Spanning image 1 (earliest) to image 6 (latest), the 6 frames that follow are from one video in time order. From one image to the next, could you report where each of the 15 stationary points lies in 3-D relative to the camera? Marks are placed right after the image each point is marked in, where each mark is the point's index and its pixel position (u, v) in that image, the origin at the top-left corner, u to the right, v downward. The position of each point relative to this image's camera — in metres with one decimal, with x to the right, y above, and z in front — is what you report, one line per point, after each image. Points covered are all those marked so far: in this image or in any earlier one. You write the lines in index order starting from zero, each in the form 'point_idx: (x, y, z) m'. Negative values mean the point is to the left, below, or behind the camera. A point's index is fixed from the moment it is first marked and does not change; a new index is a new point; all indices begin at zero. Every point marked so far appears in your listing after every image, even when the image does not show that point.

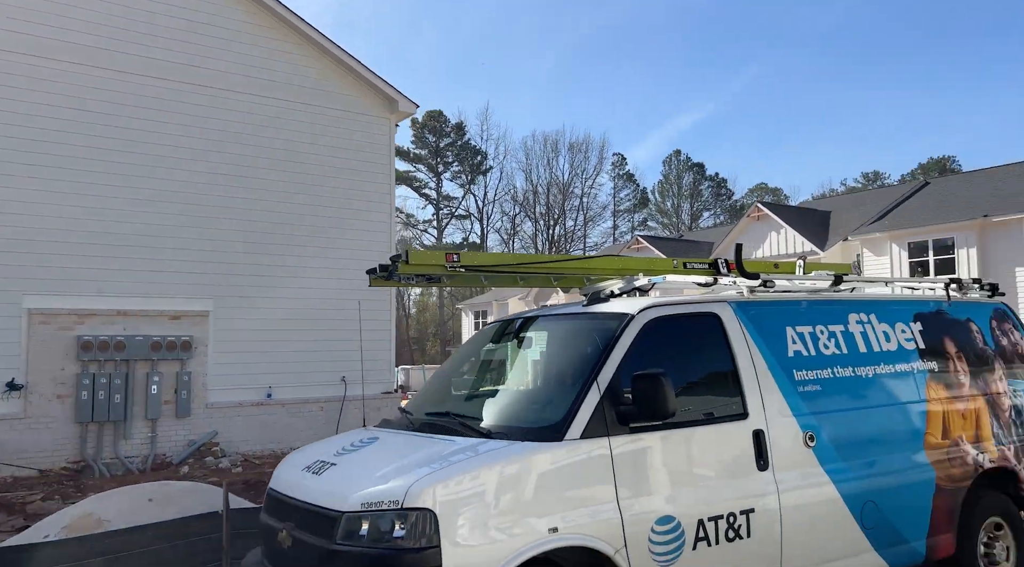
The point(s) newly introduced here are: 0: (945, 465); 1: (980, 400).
0: (+1.2, -0.5, +2.4) m
1: (+1.4, -0.3, +2.5) m
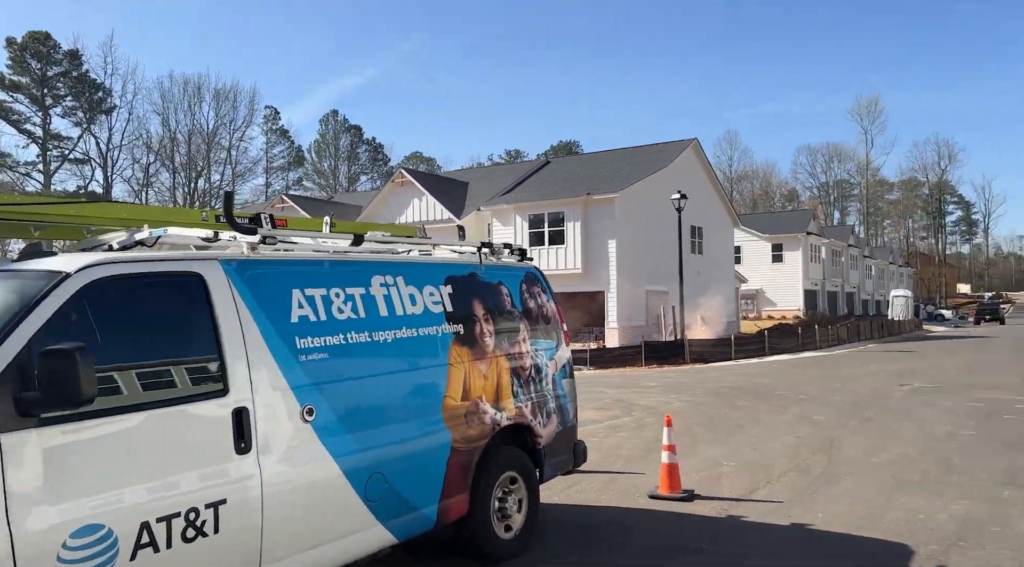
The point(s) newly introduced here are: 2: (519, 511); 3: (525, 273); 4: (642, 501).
0: (-0.1, -0.4, +2.4) m
1: (0.0, -0.2, +2.6) m
2: (0.0, -0.7, +2.8) m
3: (0.0, 0.0, +3.0) m
4: (+0.6, -1.0, +4.0) m
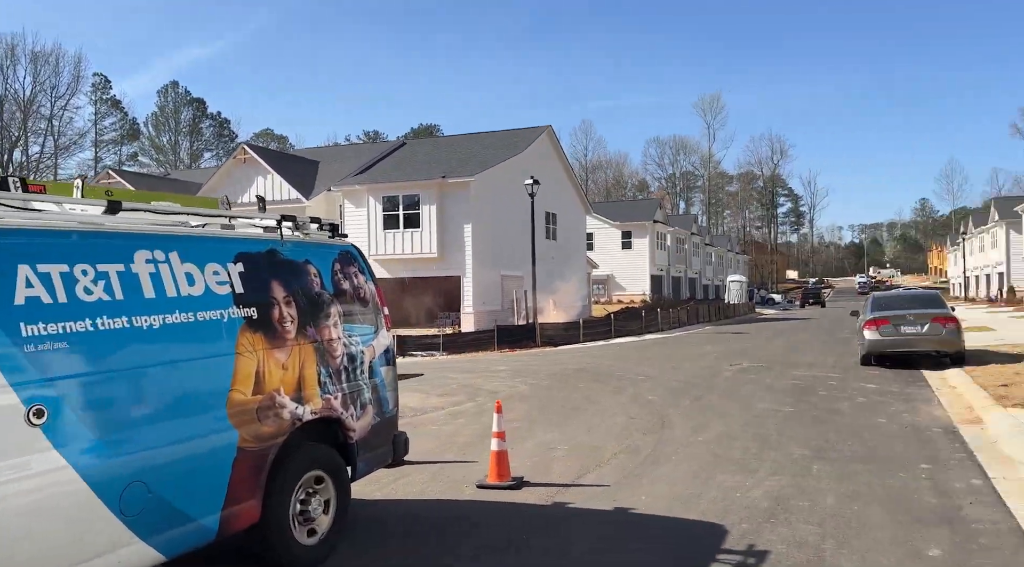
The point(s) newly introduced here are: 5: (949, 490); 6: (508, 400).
0: (-0.7, -0.4, +2.2) m
1: (-0.6, -0.2, +2.4) m
2: (-0.6, -0.7, +2.5) m
3: (-0.6, +0.1, +2.8) m
4: (-0.2, -1.0, +3.9) m
5: (+2.8, -1.4, +5.5) m
6: (0.0, -1.2, +8.5) m
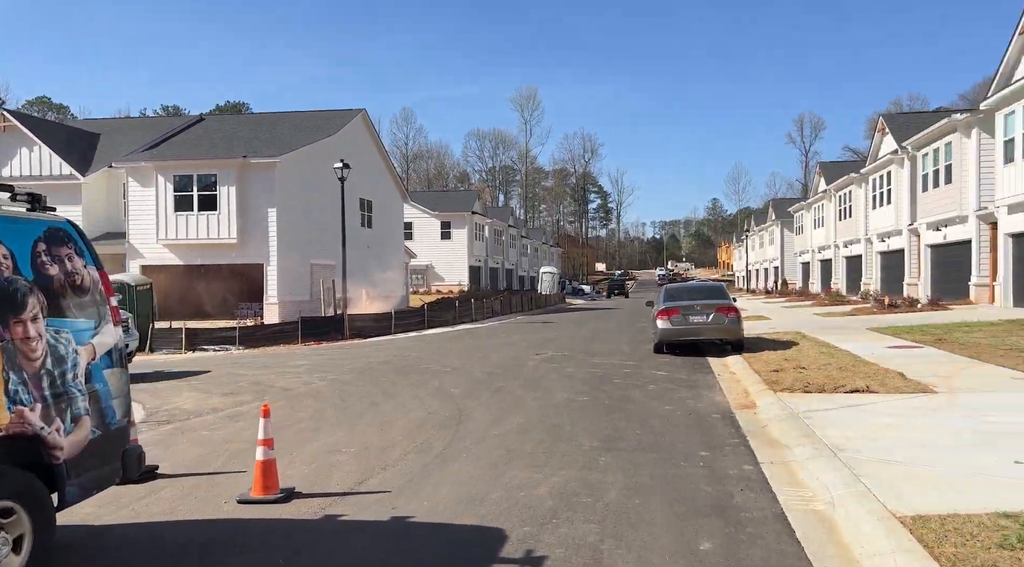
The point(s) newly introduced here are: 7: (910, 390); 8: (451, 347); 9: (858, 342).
0: (-1.2, -0.3, +1.7) m
1: (-1.2, -0.2, +1.9) m
2: (-1.2, -0.7, +2.1) m
3: (-1.3, +0.1, +2.3) m
4: (-1.2, -0.9, +3.5) m
5: (+1.4, -1.3, +5.7) m
6: (-2.0, -1.1, +8.0) m
7: (+6.0, -1.6, +12.9) m
8: (-1.1, -1.1, +14.9) m
9: (+8.1, -1.3, +20.0) m
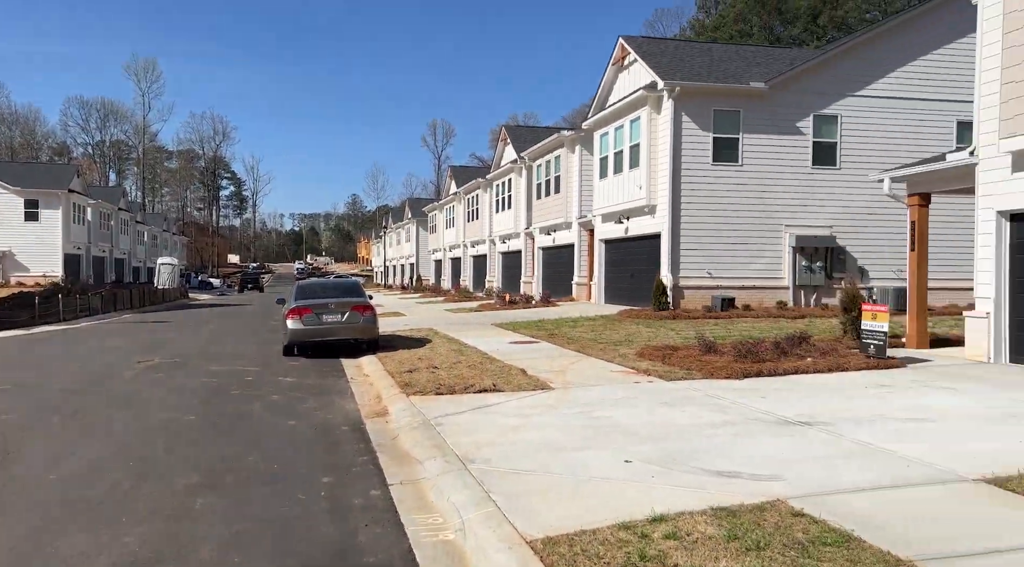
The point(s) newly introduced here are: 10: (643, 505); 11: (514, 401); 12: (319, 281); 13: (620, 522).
0: (-1.7, -0.3, +0.3) m
1: (-1.8, -0.2, +0.5) m
2: (-1.9, -0.7, +0.6) m
3: (-2.0, +0.1, +0.8) m
4: (-2.4, -0.9, +1.9) m
5: (-1.0, -1.3, +5.0) m
6: (-5.0, -1.0, +5.7) m
7: (+0.3, -1.6, +13.5) m
8: (-7.1, -1.0, +12.3) m
9: (-0.7, -1.3, +20.8) m
10: (+0.9, -1.5, +5.9) m
11: (0.0, -1.7, +12.3) m
12: (-3.3, 0.0, +14.4) m
13: (+0.7, -1.6, +5.5) m
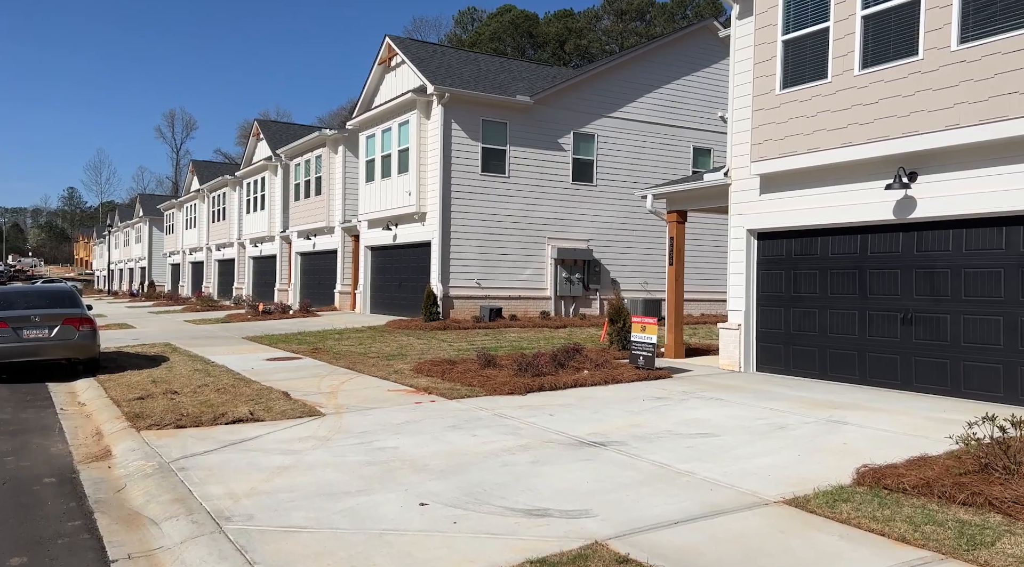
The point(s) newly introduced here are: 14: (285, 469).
0: (-1.2, -0.4, -1.4) m
1: (-1.3, -0.2, -1.2) m
2: (-1.4, -0.7, -1.1) m
3: (-1.6, +0.1, -1.0) m
4: (-2.3, -0.9, -0.1) m
5: (-1.8, -1.4, +3.3) m
6: (-5.9, -1.0, +2.8) m
7: (-2.9, -1.8, +11.8) m
8: (-9.7, -1.0, +8.7) m
9: (-6.0, -1.5, +18.5) m
10: (-0.2, -1.6, +4.7) m
11: (-2.8, -1.8, +10.5) m
12: (-6.6, -0.1, +11.7) m
13: (-0.3, -1.6, +4.3) m
14: (-2.3, -1.9, +9.1) m
